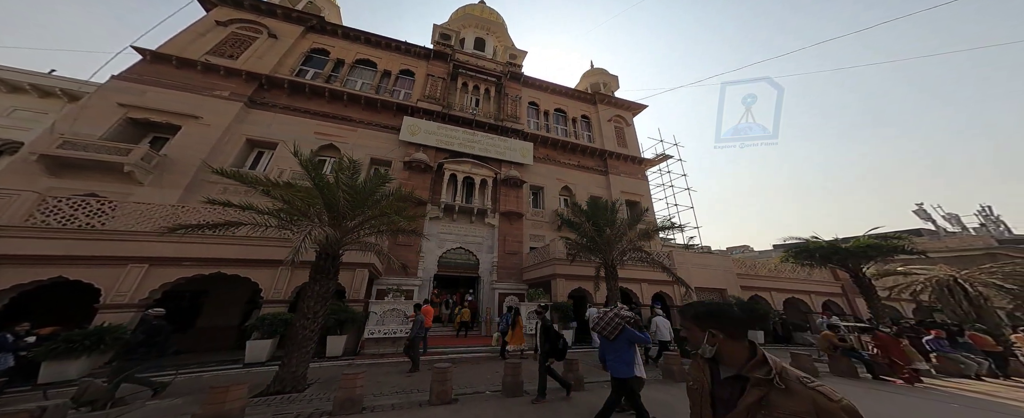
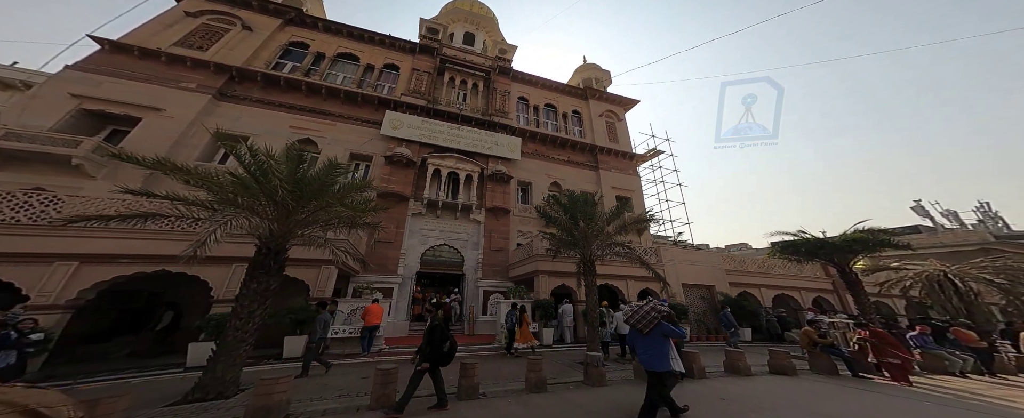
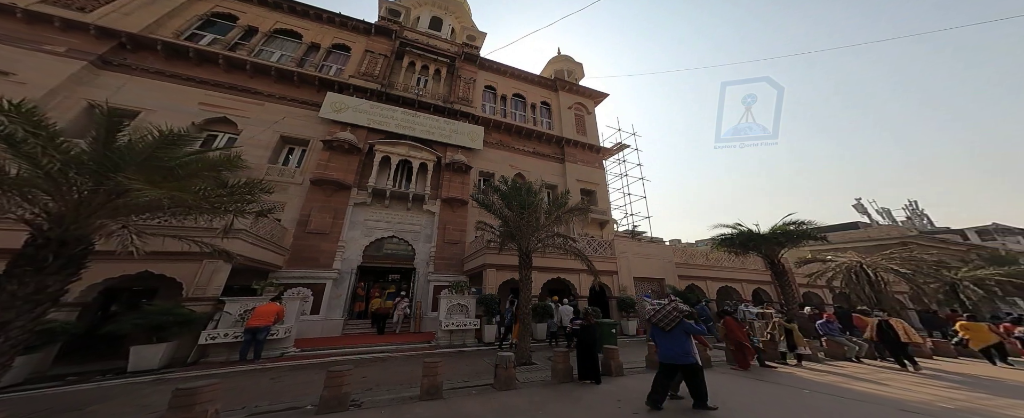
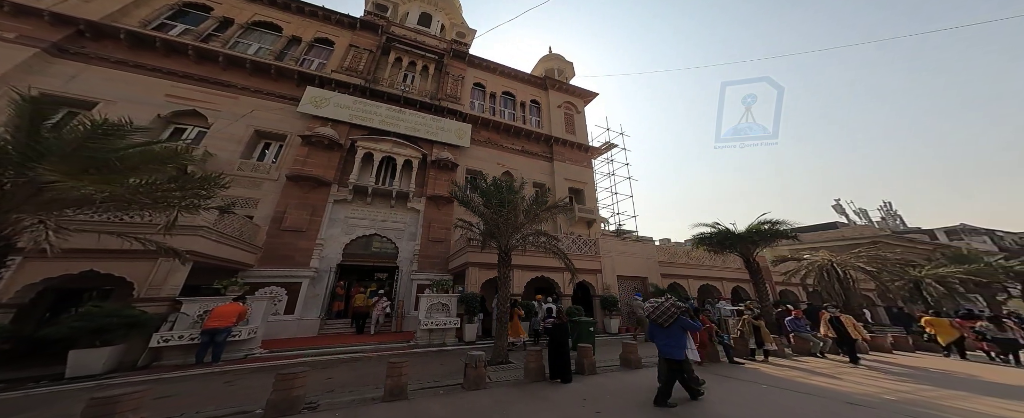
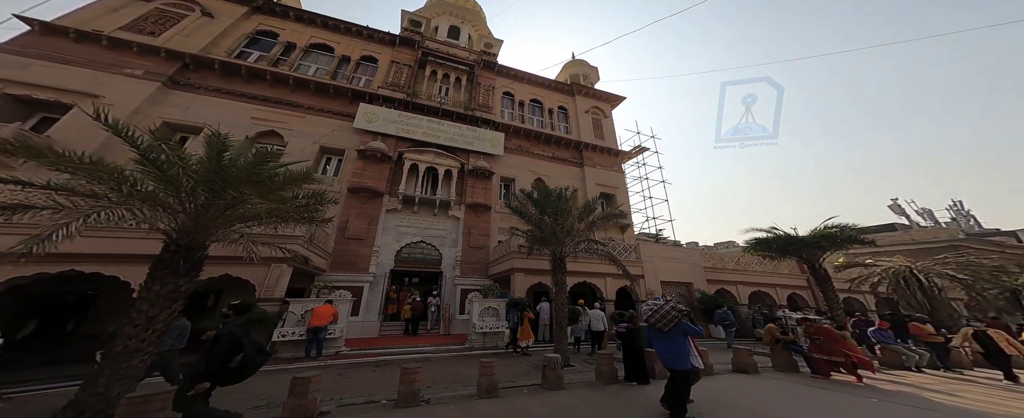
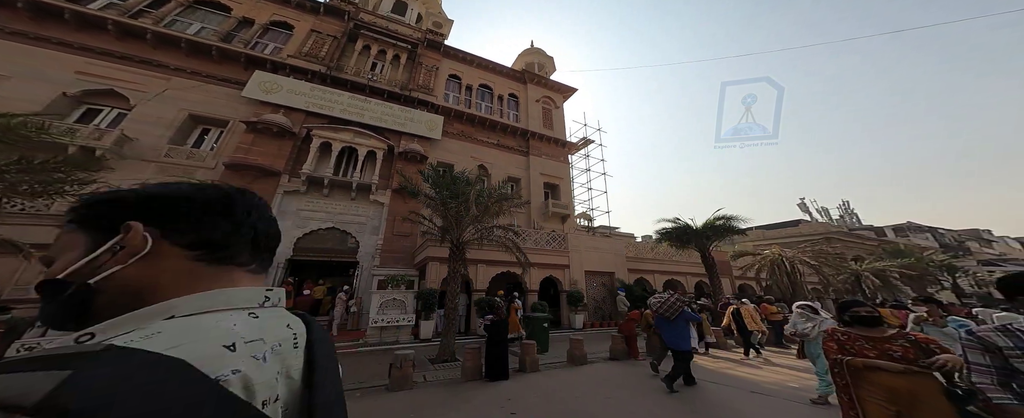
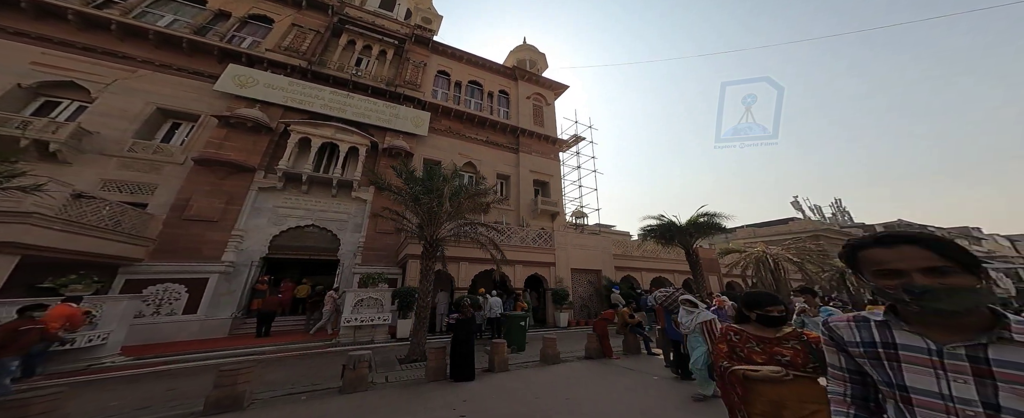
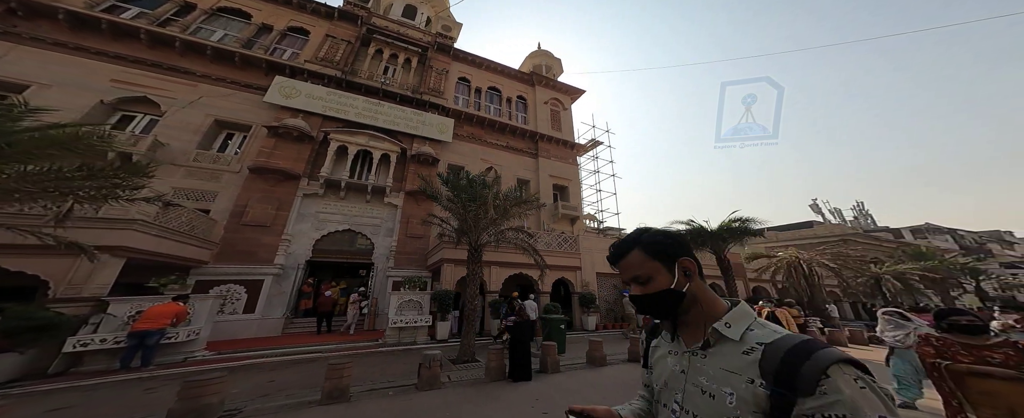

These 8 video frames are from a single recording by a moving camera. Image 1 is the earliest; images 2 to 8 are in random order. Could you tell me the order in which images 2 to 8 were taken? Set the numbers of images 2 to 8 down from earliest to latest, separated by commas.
2, 5, 3, 4, 8, 6, 7
